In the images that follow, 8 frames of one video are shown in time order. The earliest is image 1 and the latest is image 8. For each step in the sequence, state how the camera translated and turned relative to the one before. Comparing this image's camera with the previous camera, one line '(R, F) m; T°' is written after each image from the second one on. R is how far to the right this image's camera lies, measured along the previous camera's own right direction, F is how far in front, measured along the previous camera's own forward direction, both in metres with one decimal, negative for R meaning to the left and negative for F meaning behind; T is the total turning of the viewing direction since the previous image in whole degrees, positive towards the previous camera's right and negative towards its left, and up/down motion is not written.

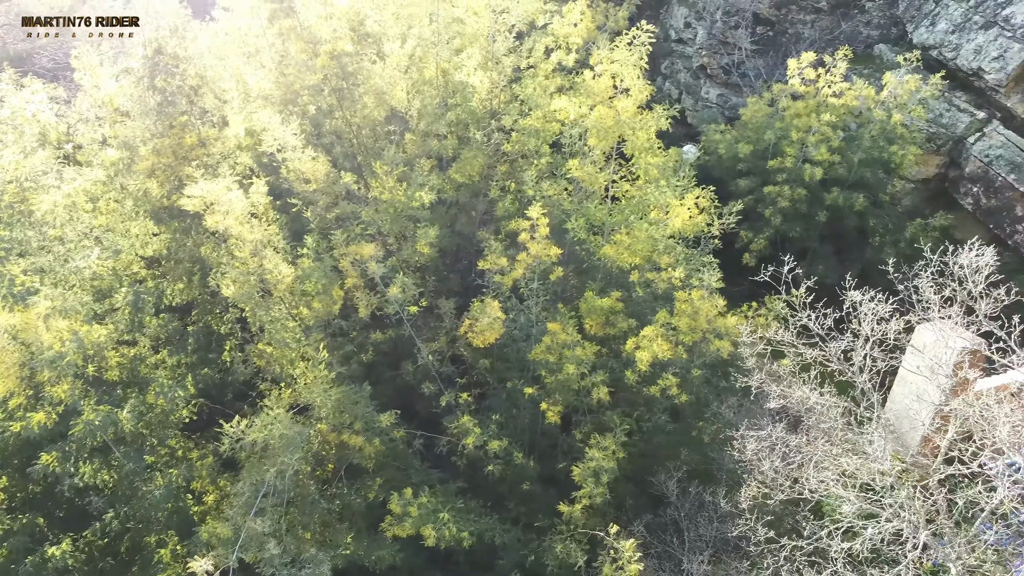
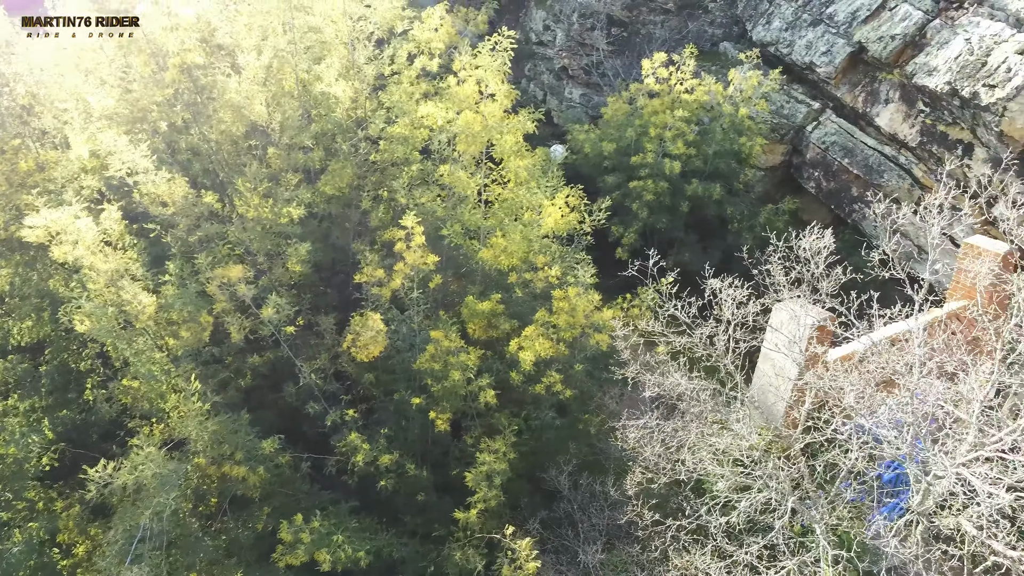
(+0.1, 0.0) m; +9°
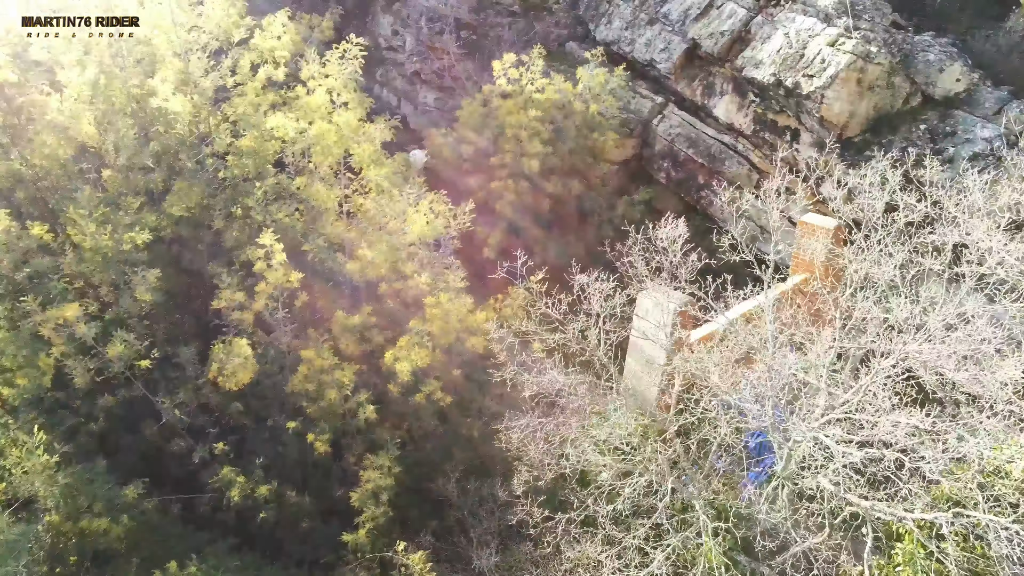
(0.0, 0.0) m; +10°
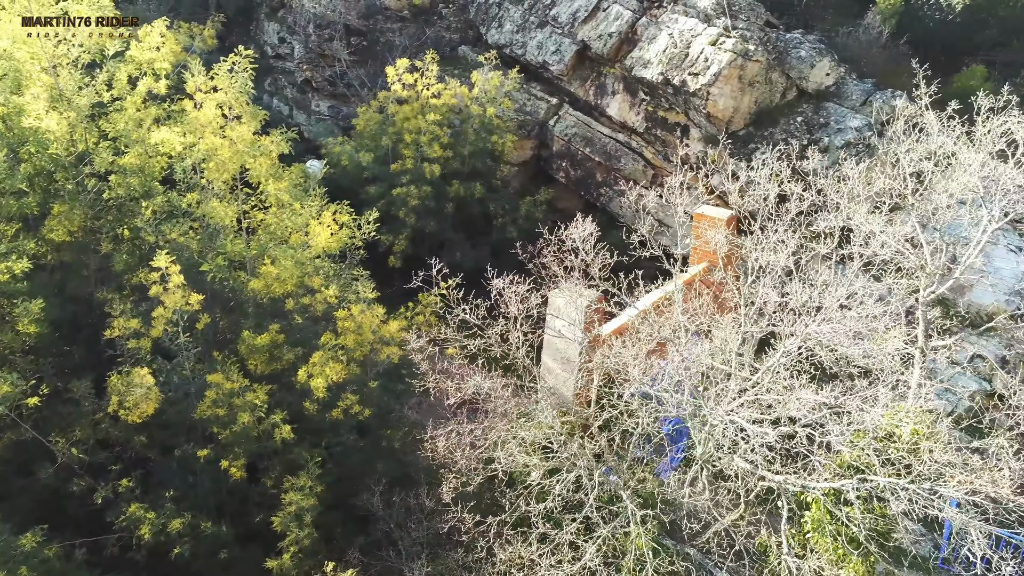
(-0.1, 0.0) m; +7°
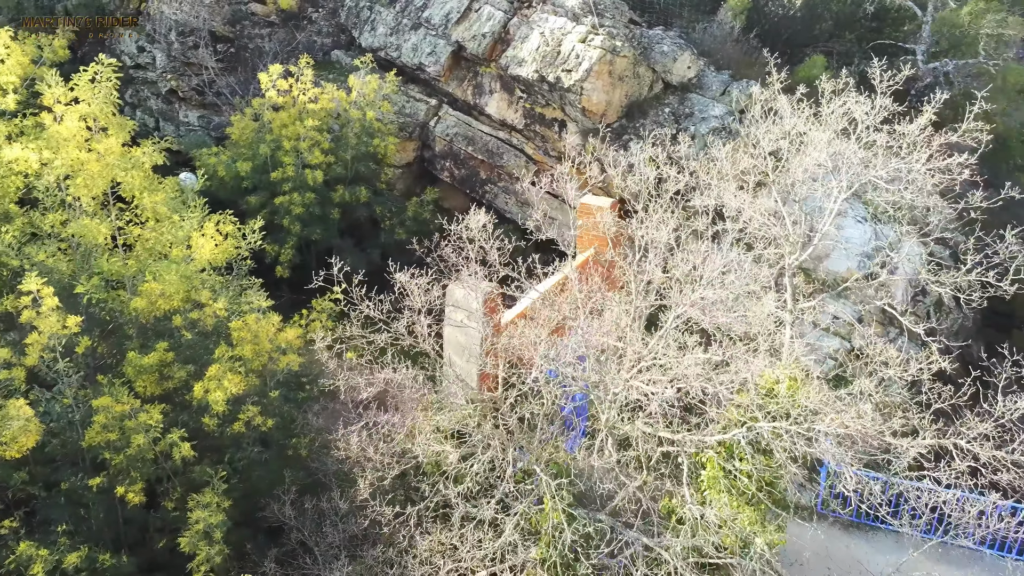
(-0.1, -0.2) m; +9°
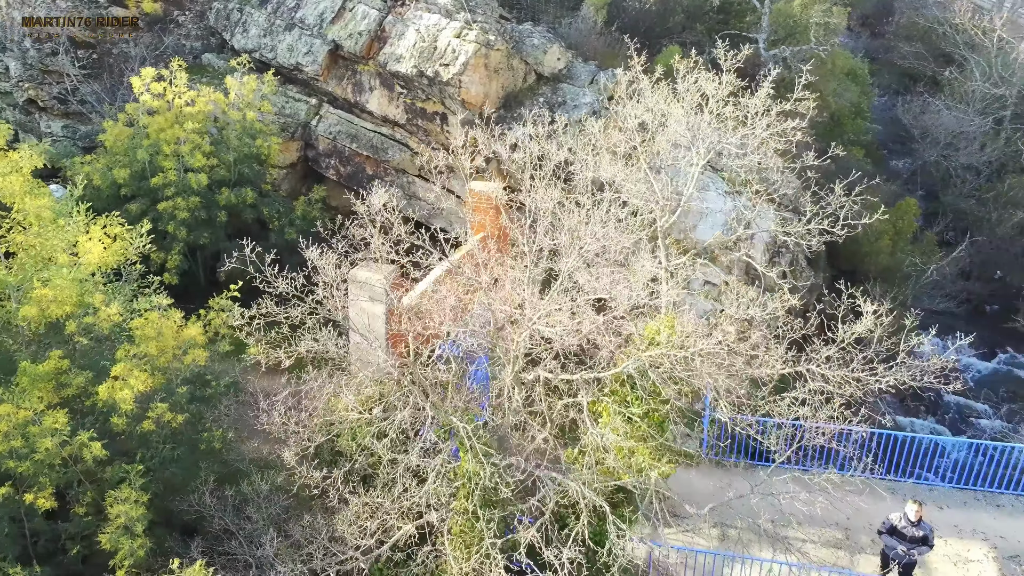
(-0.2, -0.6) m; +9°
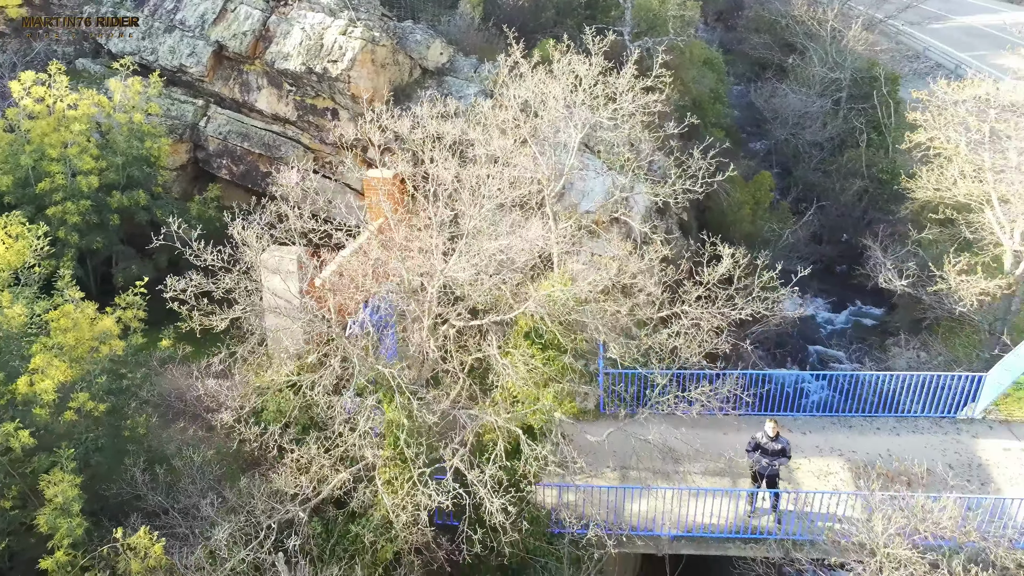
(-0.2, -0.9) m; +8°
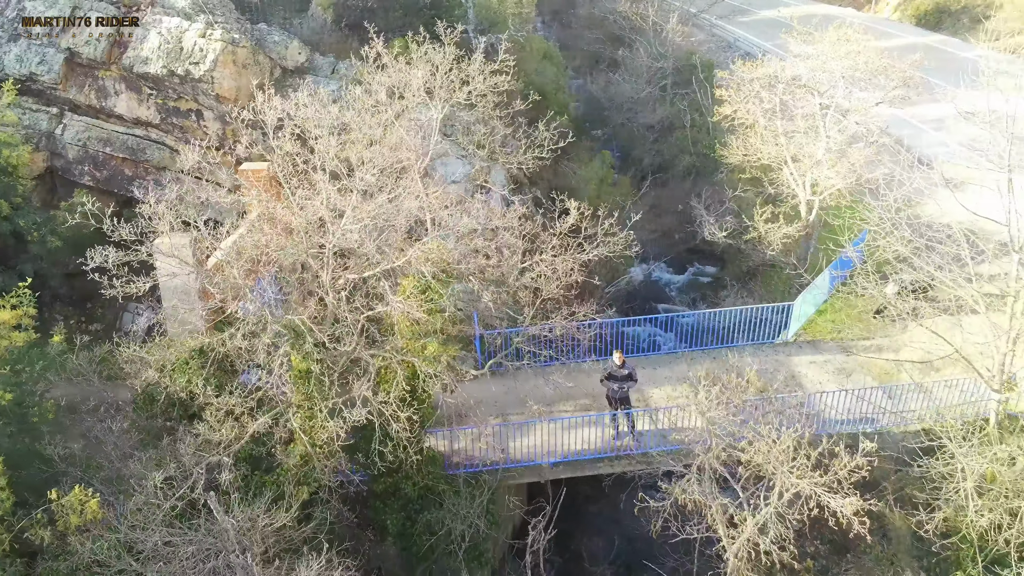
(-0.3, -1.5) m; +10°
